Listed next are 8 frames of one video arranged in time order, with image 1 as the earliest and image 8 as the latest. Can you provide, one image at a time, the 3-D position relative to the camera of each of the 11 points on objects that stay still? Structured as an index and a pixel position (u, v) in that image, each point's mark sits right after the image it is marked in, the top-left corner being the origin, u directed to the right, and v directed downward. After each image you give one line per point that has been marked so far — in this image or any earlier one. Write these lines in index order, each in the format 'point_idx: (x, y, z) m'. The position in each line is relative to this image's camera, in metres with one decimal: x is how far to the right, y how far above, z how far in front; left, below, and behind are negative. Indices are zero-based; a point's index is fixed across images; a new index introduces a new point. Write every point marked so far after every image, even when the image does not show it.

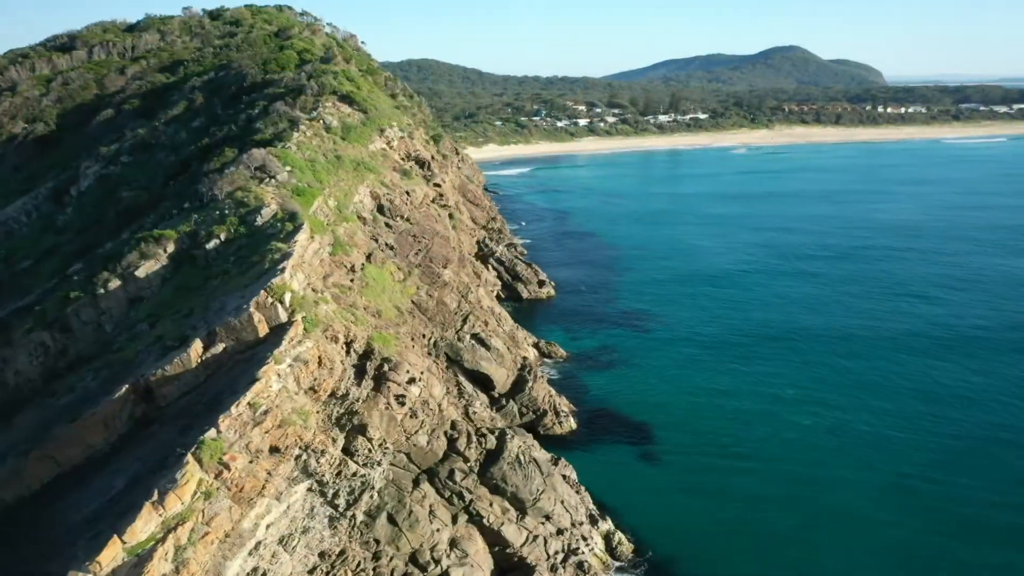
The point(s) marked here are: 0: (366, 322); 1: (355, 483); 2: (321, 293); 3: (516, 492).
0: (-3.3, -0.7, +18.0) m
1: (-2.8, -3.6, +15.3) m
2: (-4.1, -0.1, +16.9) m
3: (+0.1, -4.4, +17.7) m
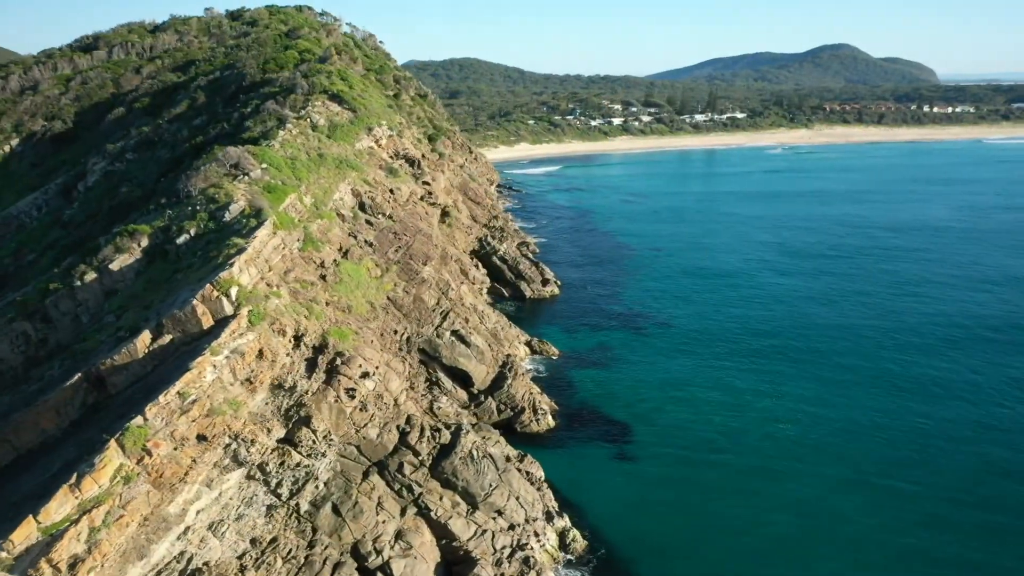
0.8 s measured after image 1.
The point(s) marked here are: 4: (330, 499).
0: (-4.3, -0.6, +18.4) m
1: (-4.0, -3.5, +15.7) m
2: (-5.1, 0.0, +17.3) m
3: (-1.0, -4.4, +17.9) m
4: (-3.5, -4.2, +16.1) m
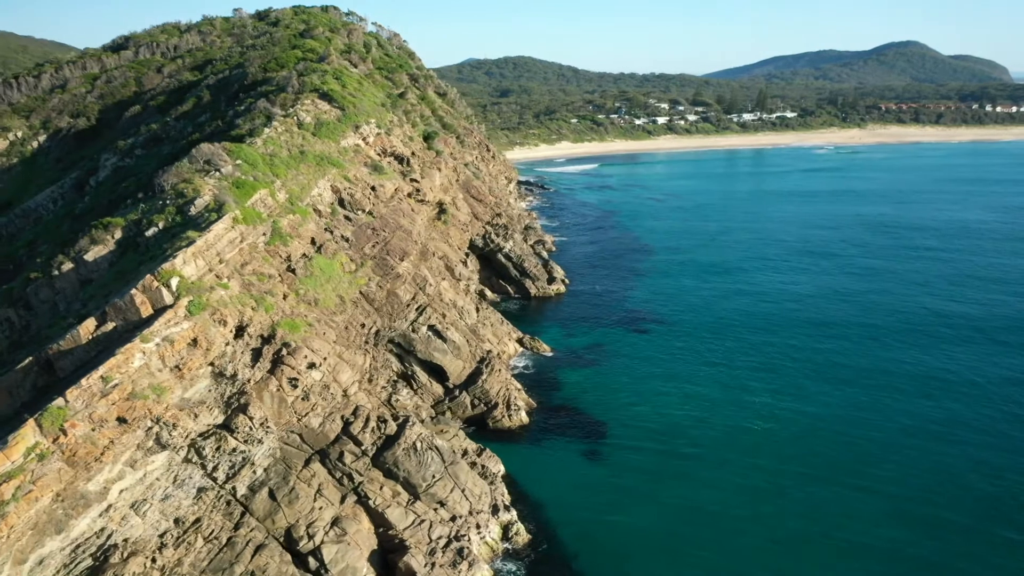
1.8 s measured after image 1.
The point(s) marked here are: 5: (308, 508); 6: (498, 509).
0: (-5.6, -0.5, +19.0) m
1: (-5.5, -3.4, +16.3) m
2: (-6.4, +0.2, +18.0) m
3: (-2.3, -4.3, +18.3) m
4: (-5.0, -4.0, +16.6) m
5: (-4.2, -4.6, +16.9) m
6: (-0.4, -5.3, +19.7) m
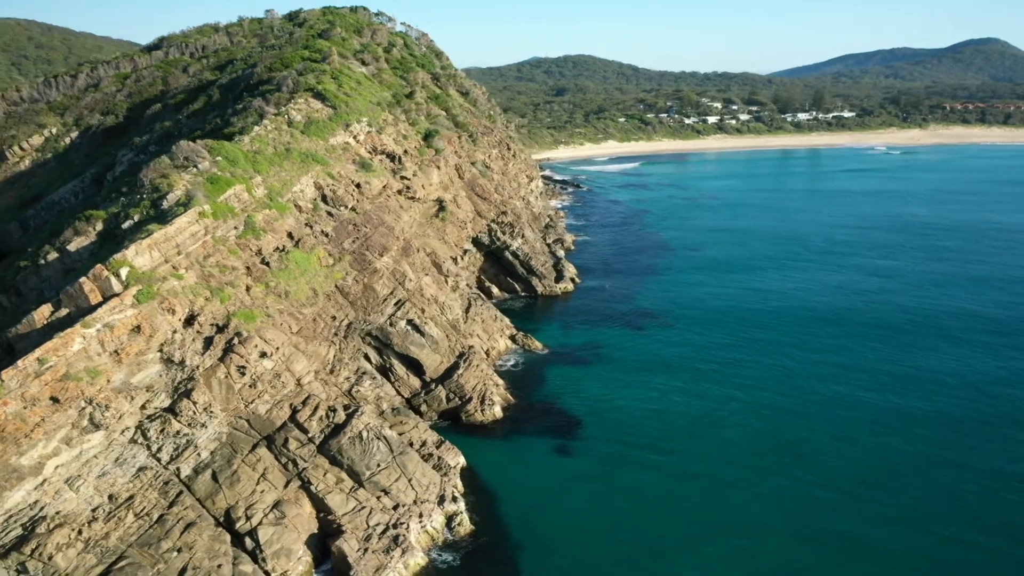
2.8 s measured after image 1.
0: (-6.8, -0.3, +19.8) m
1: (-7.0, -3.2, +17.1) m
2: (-7.7, +0.4, +18.9) m
3: (-3.7, -4.1, +18.9) m
4: (-6.4, -3.8, +17.4) m
5: (-5.7, -4.4, +17.6) m
6: (-1.7, -5.2, +20.1) m
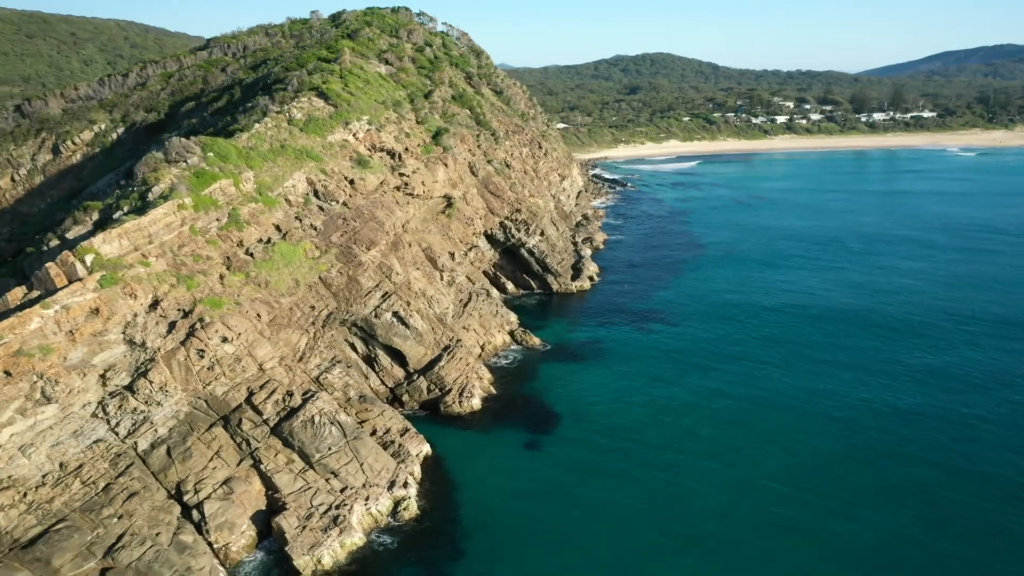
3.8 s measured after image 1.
0: (-8.0, 0.0, +21.0) m
1: (-8.5, -2.9, +18.3) m
2: (-9.0, +0.7, +20.2) m
3: (-5.1, -3.9, +19.8) m
4: (-7.9, -3.5, +18.6) m
5: (-7.2, -4.1, +18.7) m
6: (-3.0, -5.0, +20.9) m
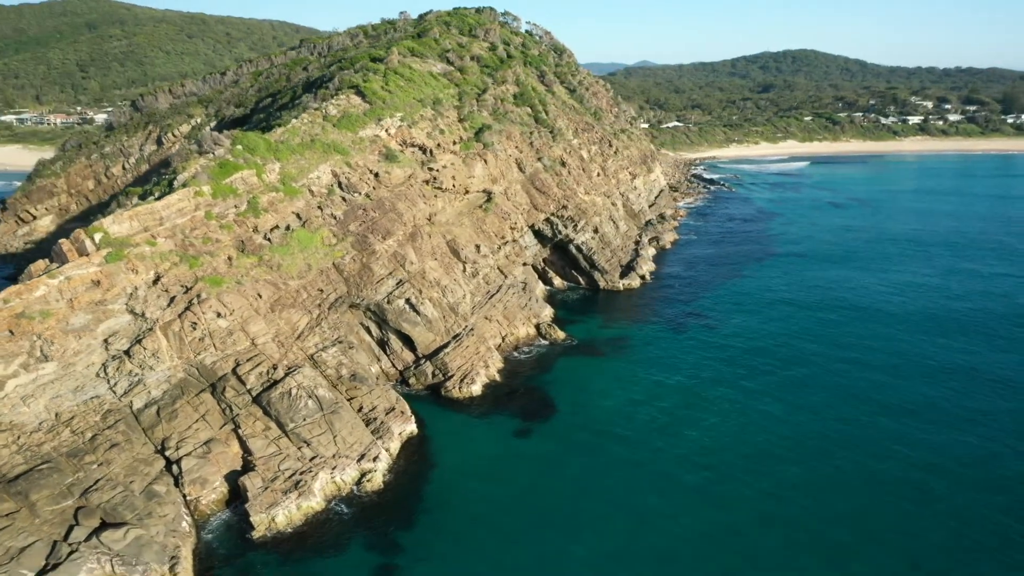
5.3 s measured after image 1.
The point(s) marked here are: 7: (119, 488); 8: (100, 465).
0: (-8.7, +0.6, +23.2) m
1: (-9.7, -2.3, +20.7) m
2: (-9.8, +1.4, +22.5) m
3: (-6.2, -3.4, +21.6) m
4: (-9.2, -2.9, +20.9) m
5: (-8.4, -3.6, +20.9) m
6: (-4.0, -4.7, +22.3) m
7: (-9.1, -4.6, +18.8) m
8: (-9.6, -4.1, +19.1) m
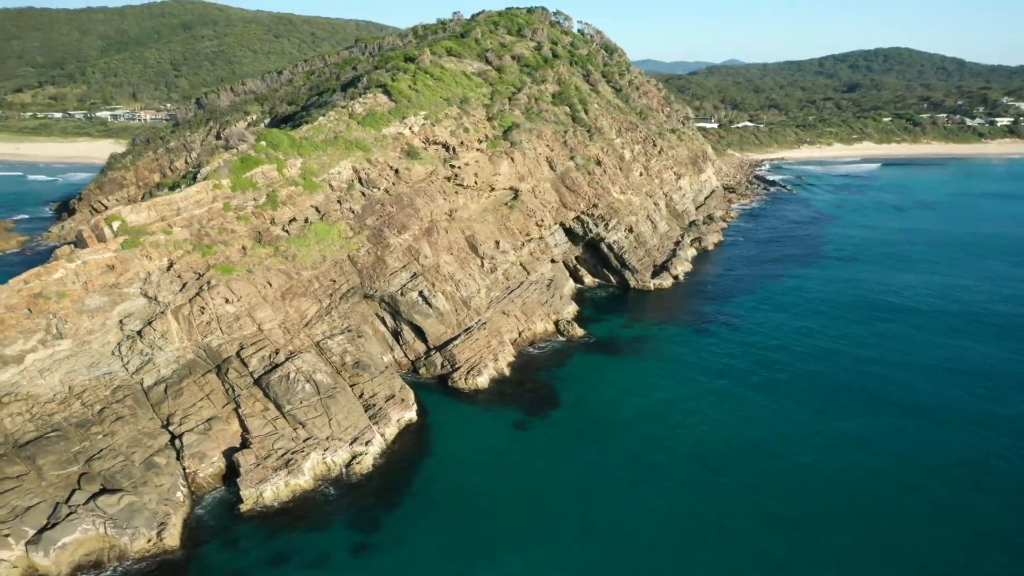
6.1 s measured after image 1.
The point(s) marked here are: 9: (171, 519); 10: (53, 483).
0: (-8.8, +1.0, +24.7) m
1: (-10.2, -1.9, +22.2) m
2: (-10.0, +1.8, +24.0) m
3: (-6.6, -3.1, +22.8) m
4: (-9.6, -2.5, +22.3) m
5: (-8.9, -3.2, +22.3) m
6: (-4.4, -4.4, +23.3) m
7: (-9.8, -4.2, +20.3) m
8: (-10.3, -3.7, +20.6) m
9: (-8.2, -5.6, +19.7) m
10: (-10.7, -4.6, +19.0) m
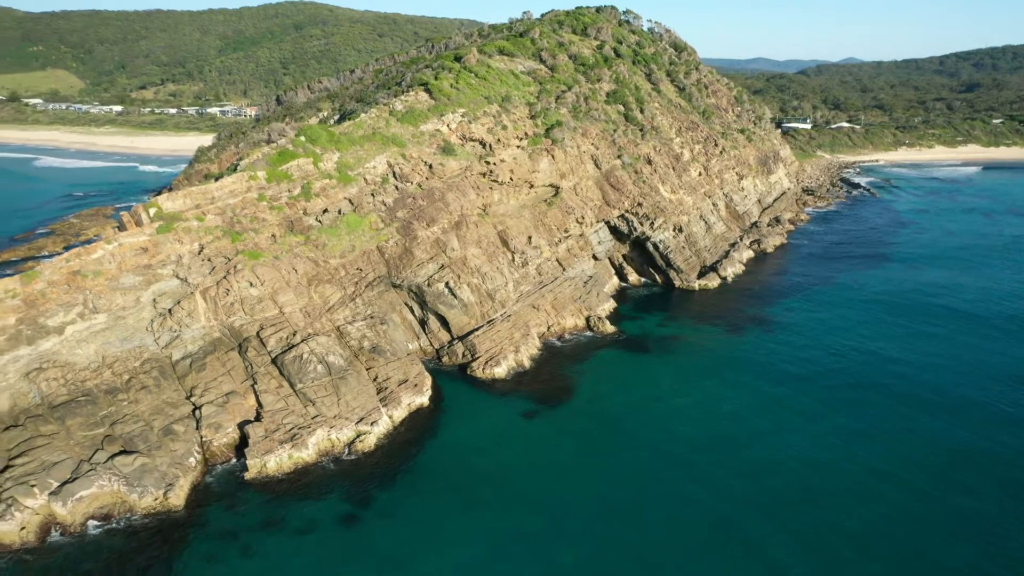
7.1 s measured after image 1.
0: (-8.5, +1.5, +26.4) m
1: (-10.2, -1.3, +24.1) m
2: (-9.7, +2.3, +25.9) m
3: (-6.6, -2.7, +24.4) m
4: (-9.7, -2.0, +24.2) m
5: (-9.0, -2.7, +24.1) m
6: (-4.4, -4.0, +24.6) m
7: (-10.1, -3.7, +22.2) m
8: (-10.6, -3.2, +22.6) m
9: (-8.7, -5.1, +21.5) m
10: (-11.2, -4.0, +21.1) m
